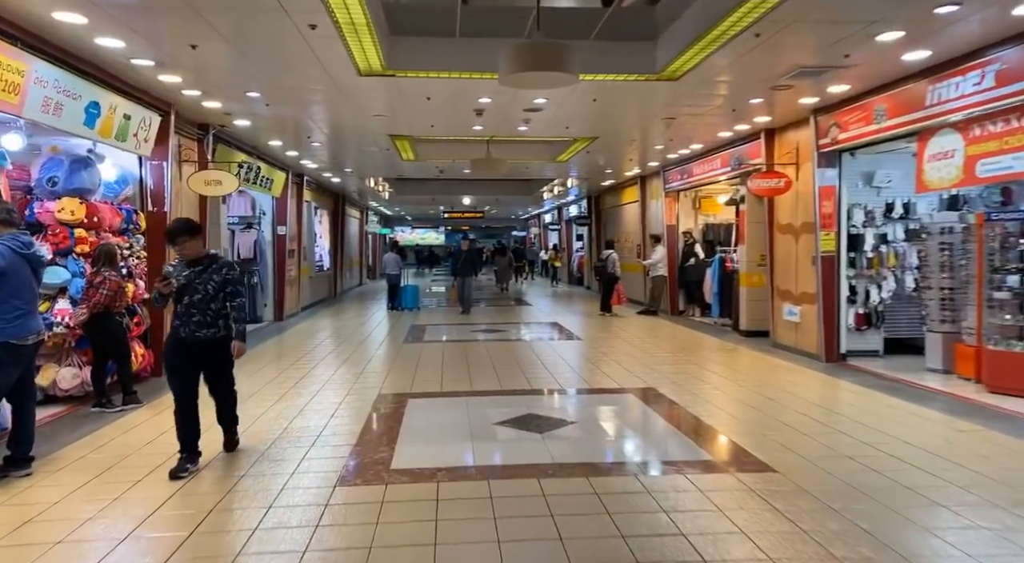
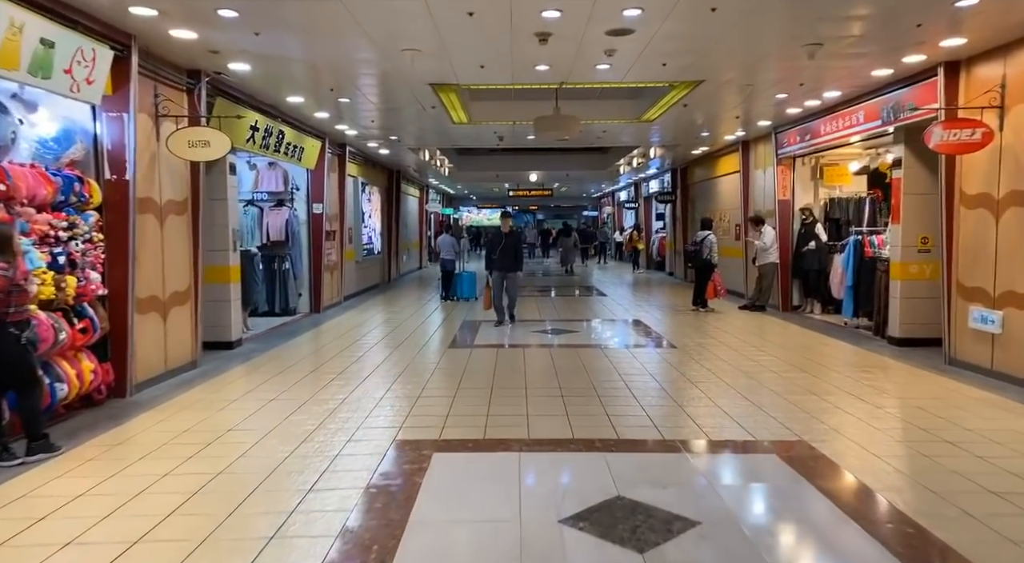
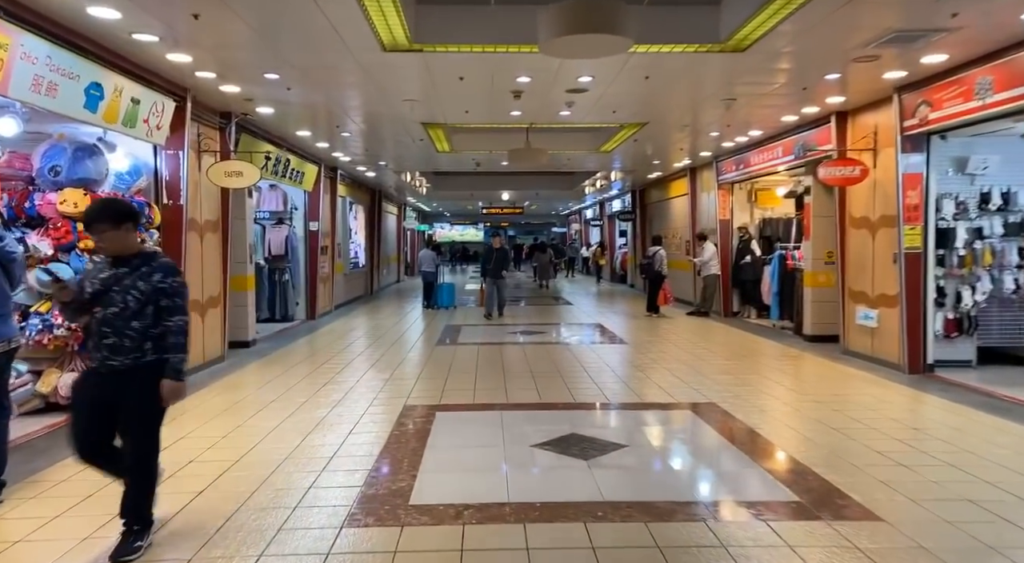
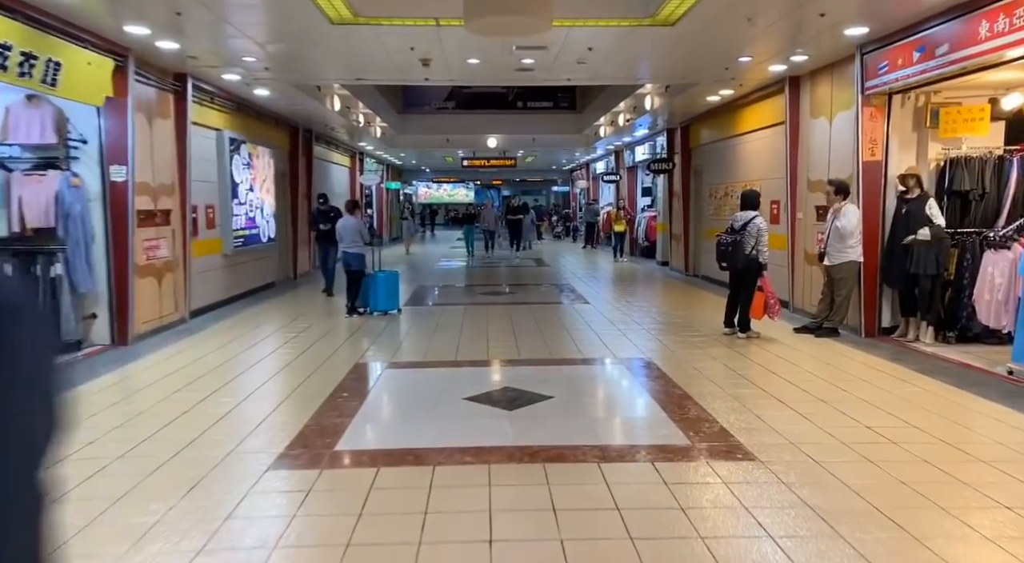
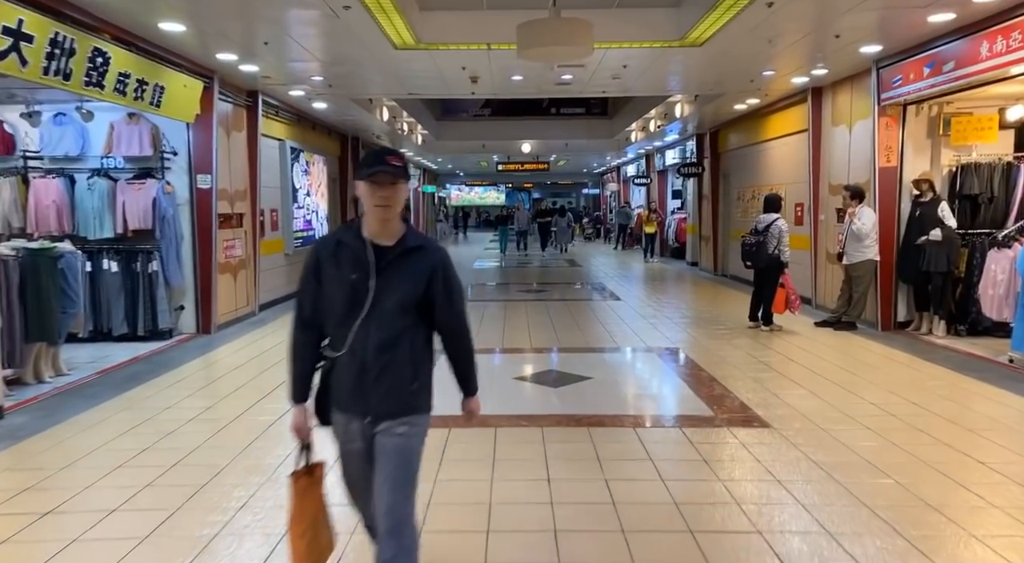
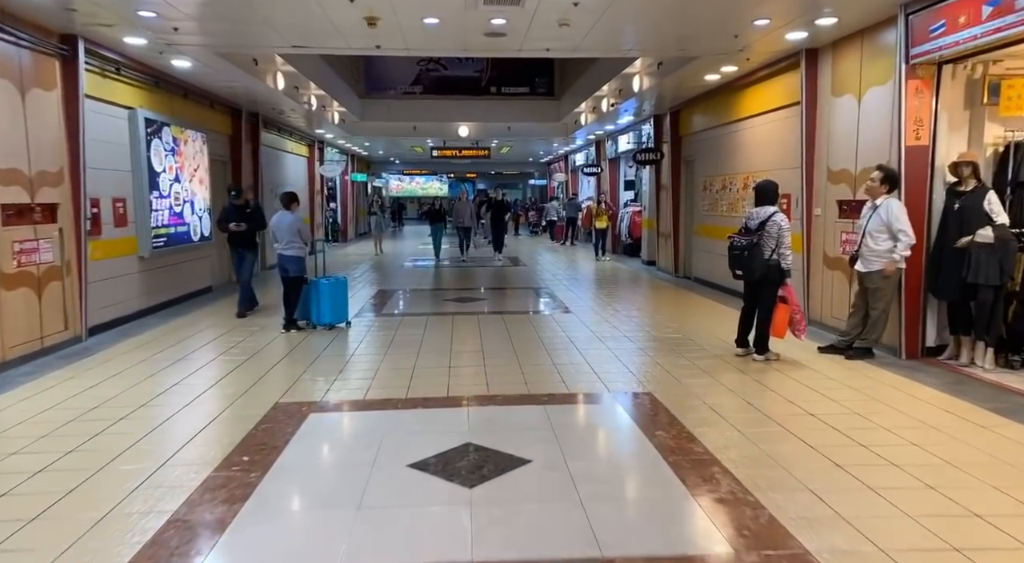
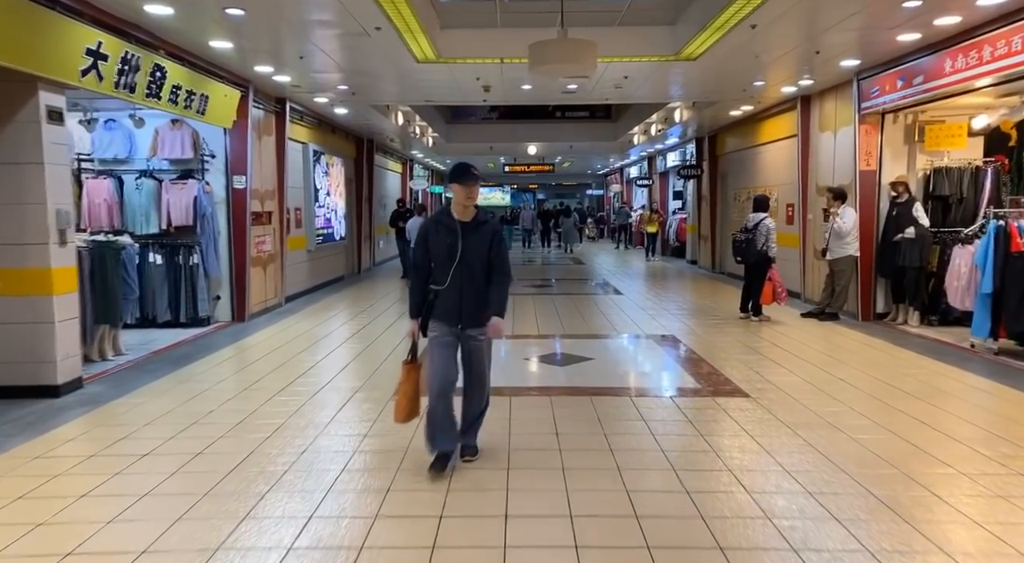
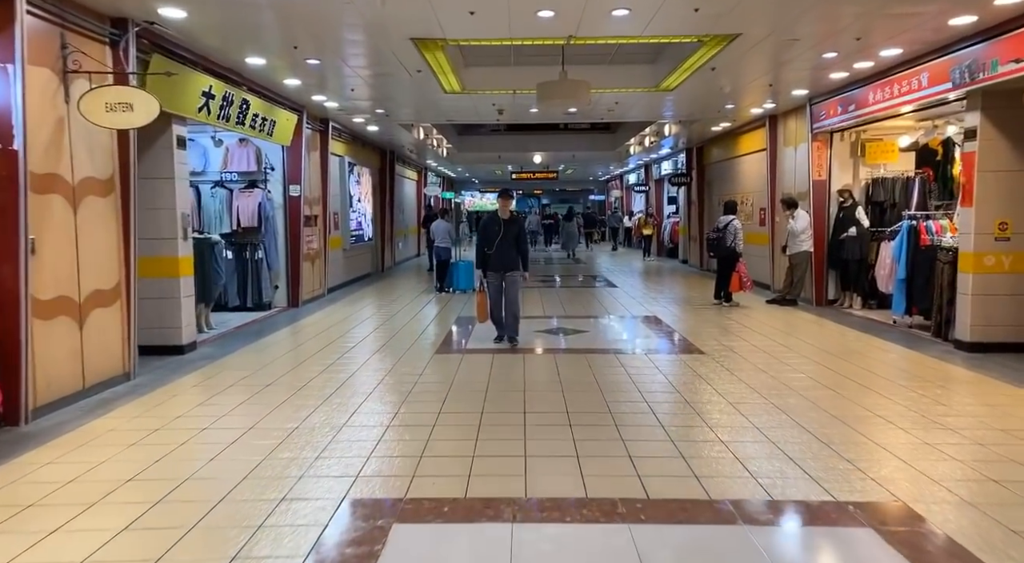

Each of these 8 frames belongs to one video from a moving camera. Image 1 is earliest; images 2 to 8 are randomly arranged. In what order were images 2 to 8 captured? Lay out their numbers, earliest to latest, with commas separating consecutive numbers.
3, 2, 8, 7, 5, 4, 6
